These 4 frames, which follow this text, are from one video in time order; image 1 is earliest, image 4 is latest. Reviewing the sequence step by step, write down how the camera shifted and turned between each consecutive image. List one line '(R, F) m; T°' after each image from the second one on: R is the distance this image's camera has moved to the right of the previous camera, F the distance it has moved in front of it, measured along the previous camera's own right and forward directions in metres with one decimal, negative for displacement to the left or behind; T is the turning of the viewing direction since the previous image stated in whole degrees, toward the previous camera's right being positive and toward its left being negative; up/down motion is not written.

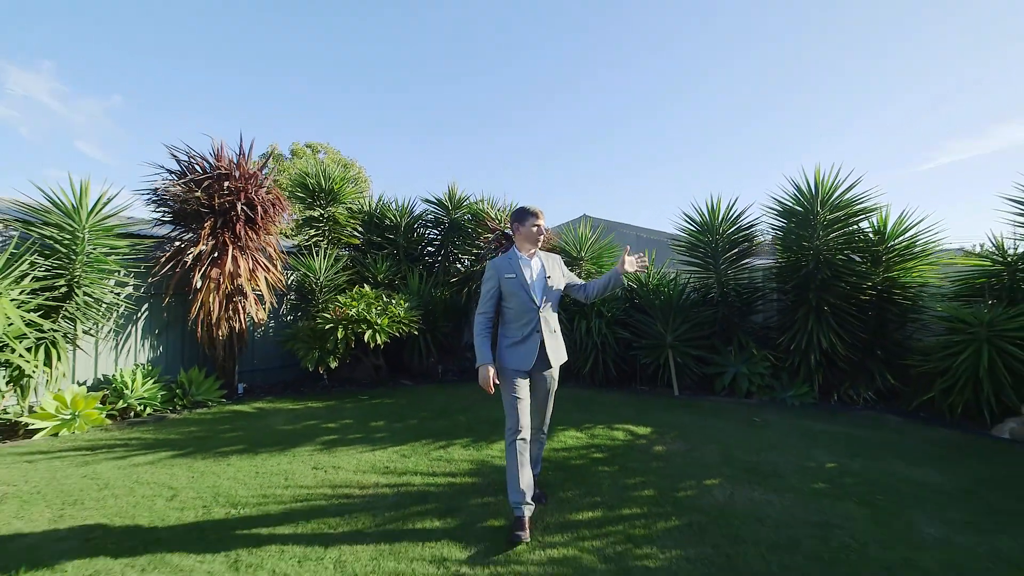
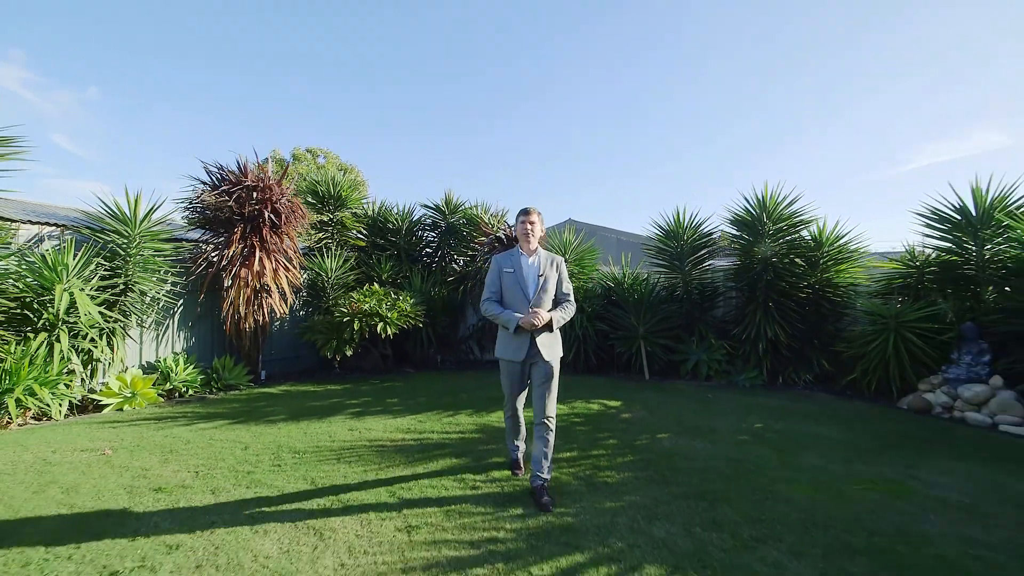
(-0.1, -0.9) m; +1°
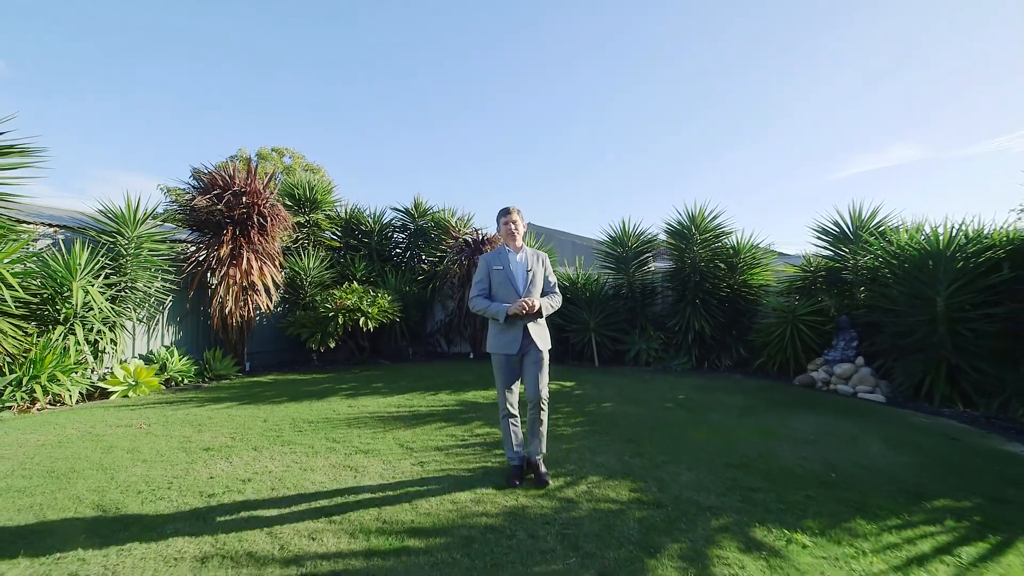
(-0.2, -0.9) m; +5°
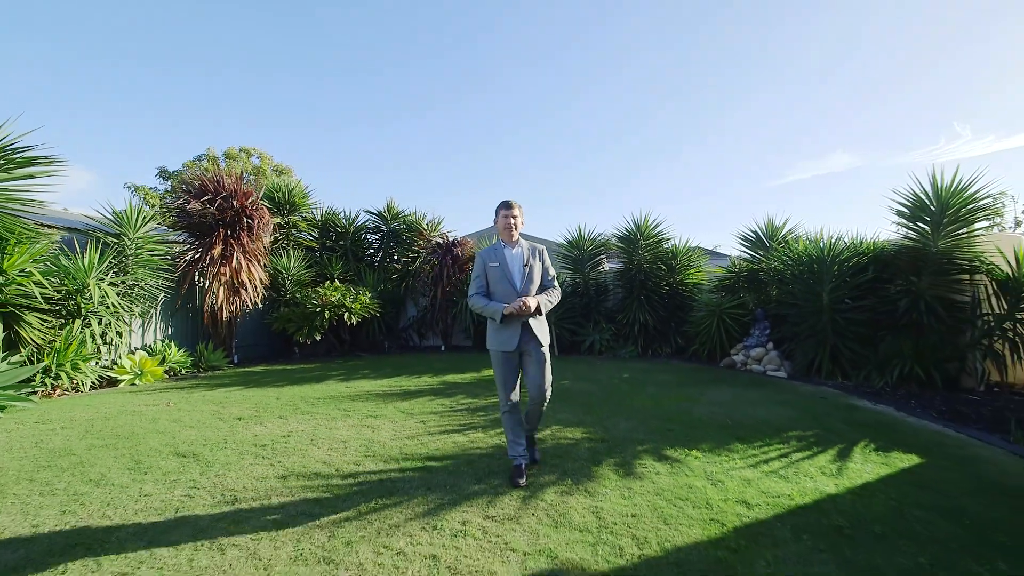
(-0.2, -0.9) m; +5°
